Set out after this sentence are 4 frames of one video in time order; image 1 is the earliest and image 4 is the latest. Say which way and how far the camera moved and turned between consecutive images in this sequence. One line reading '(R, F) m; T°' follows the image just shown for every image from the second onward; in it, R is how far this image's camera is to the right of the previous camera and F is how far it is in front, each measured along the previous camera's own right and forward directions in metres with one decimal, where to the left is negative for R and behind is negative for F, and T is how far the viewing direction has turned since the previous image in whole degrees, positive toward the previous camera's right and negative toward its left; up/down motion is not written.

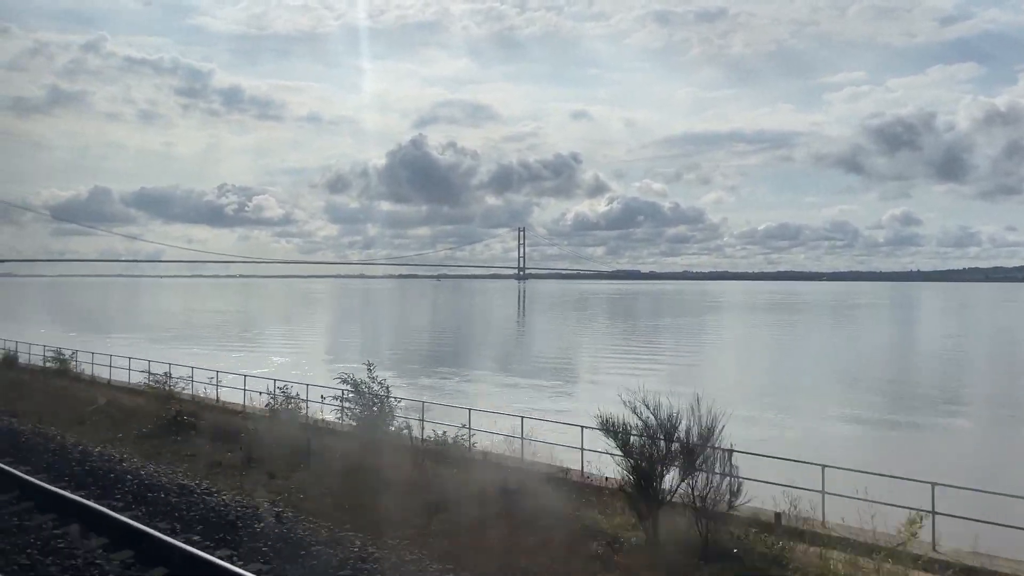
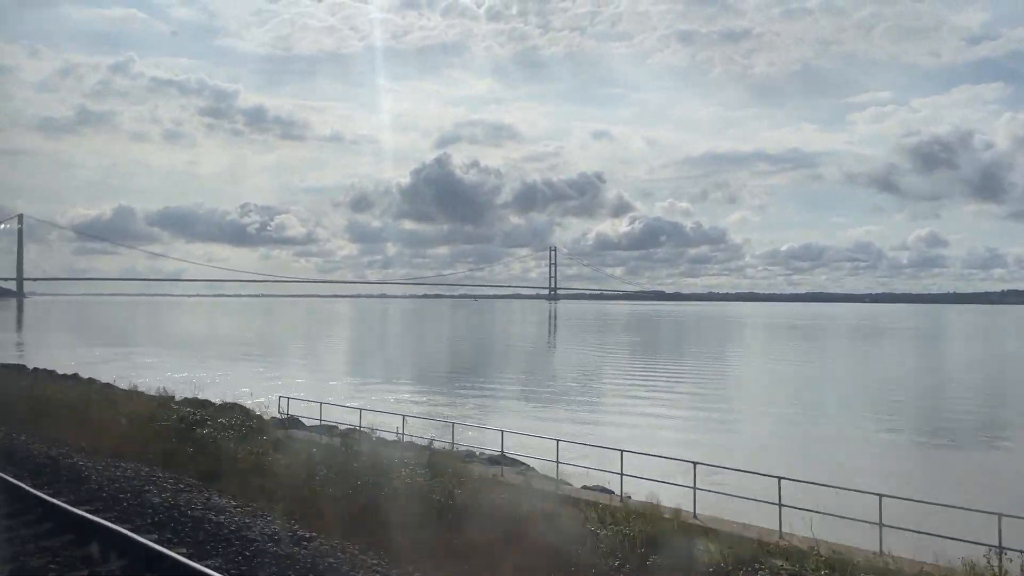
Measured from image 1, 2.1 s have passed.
(-0.9, +1.5) m; -1°
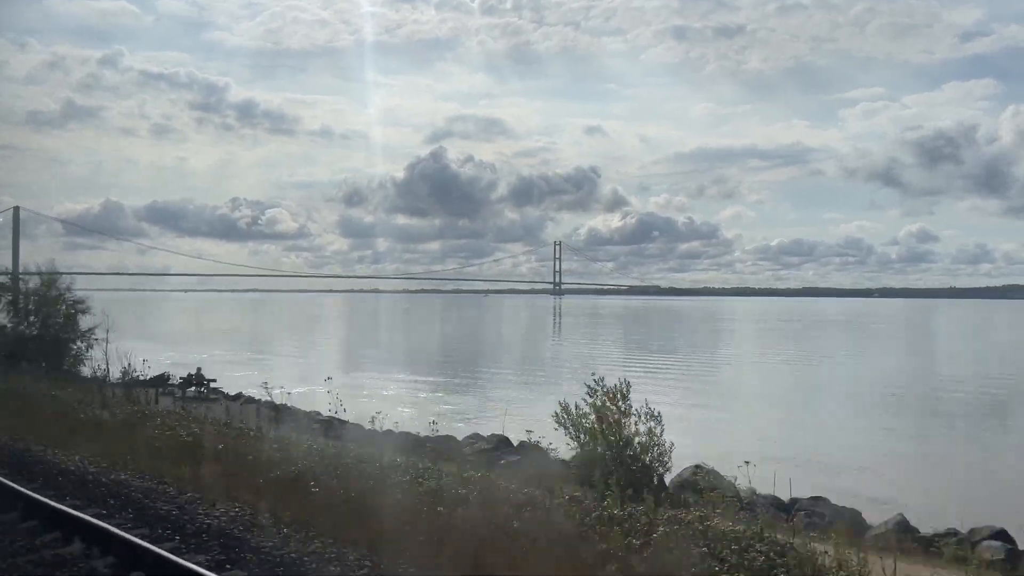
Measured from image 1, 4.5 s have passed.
(-1.2, +0.3) m; +1°
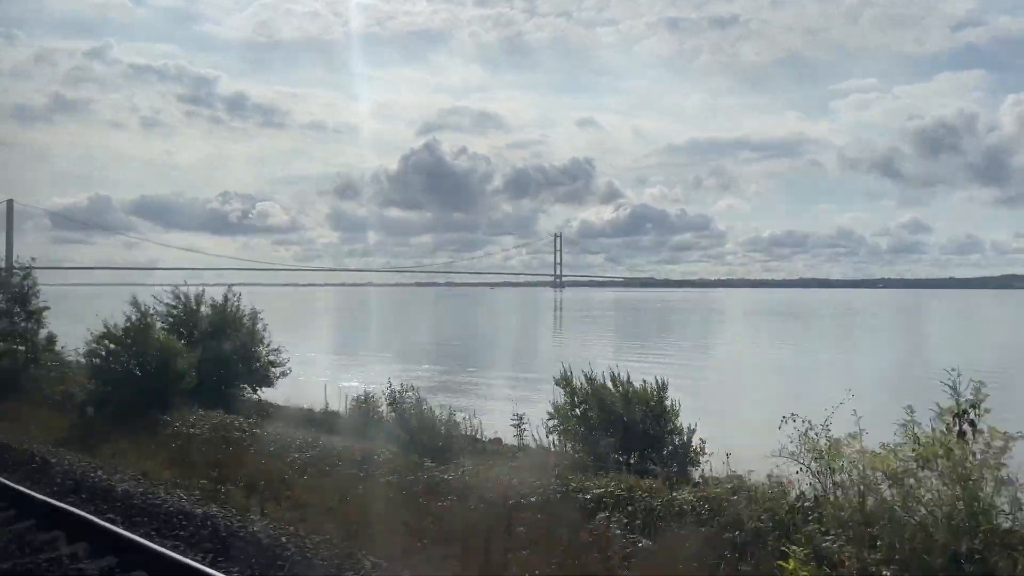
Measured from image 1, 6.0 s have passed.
(-0.5, +0.6) m; +1°
